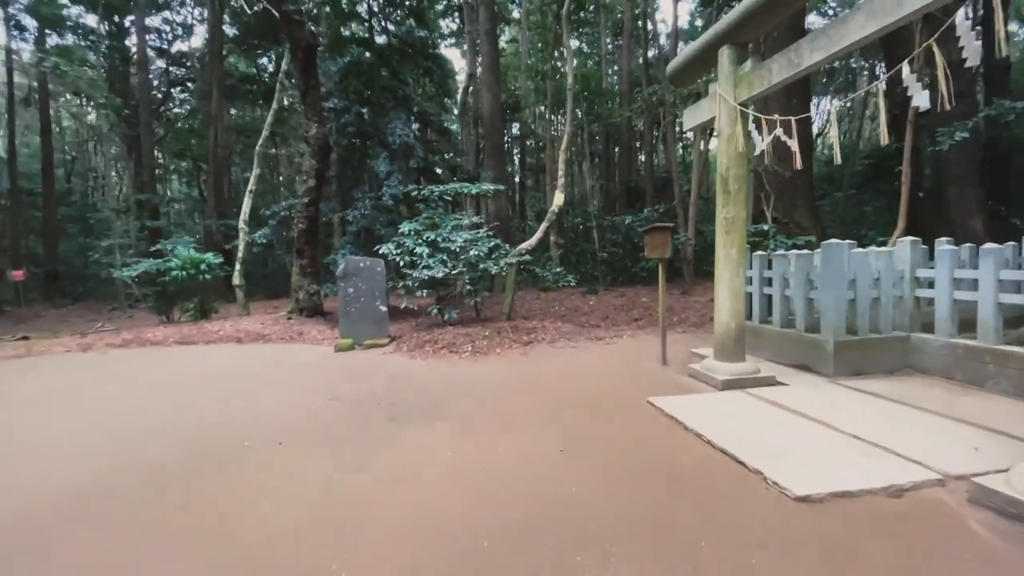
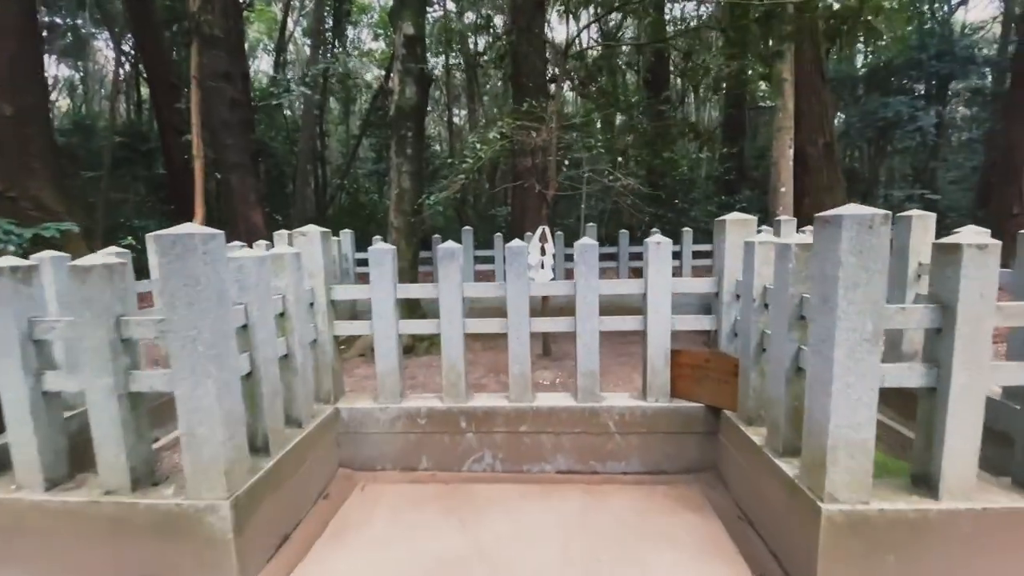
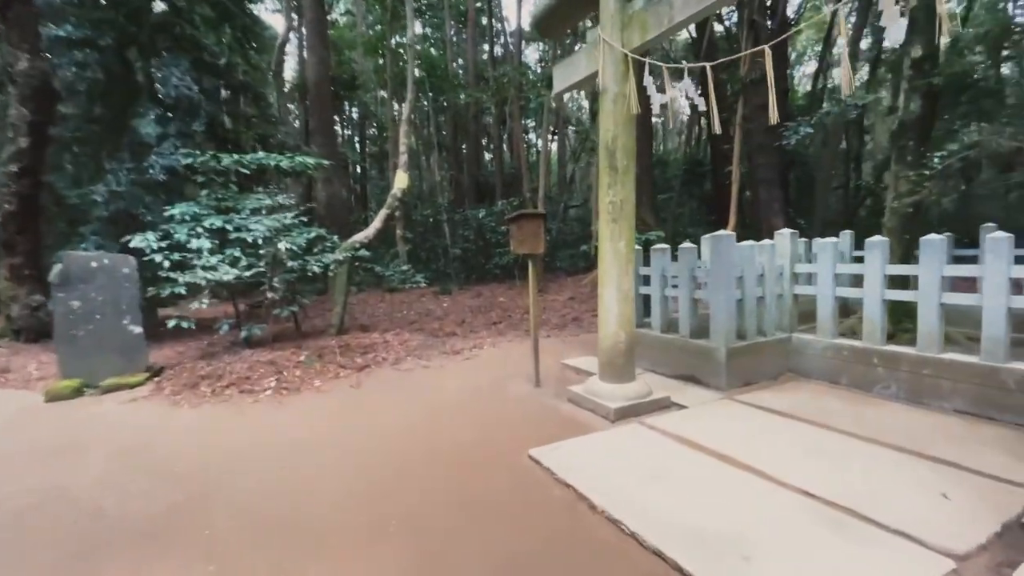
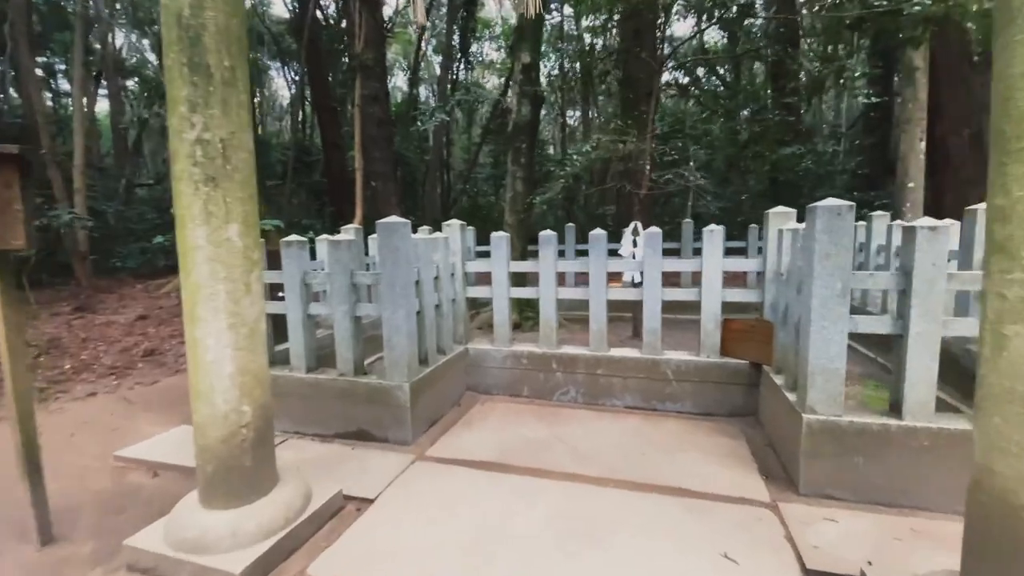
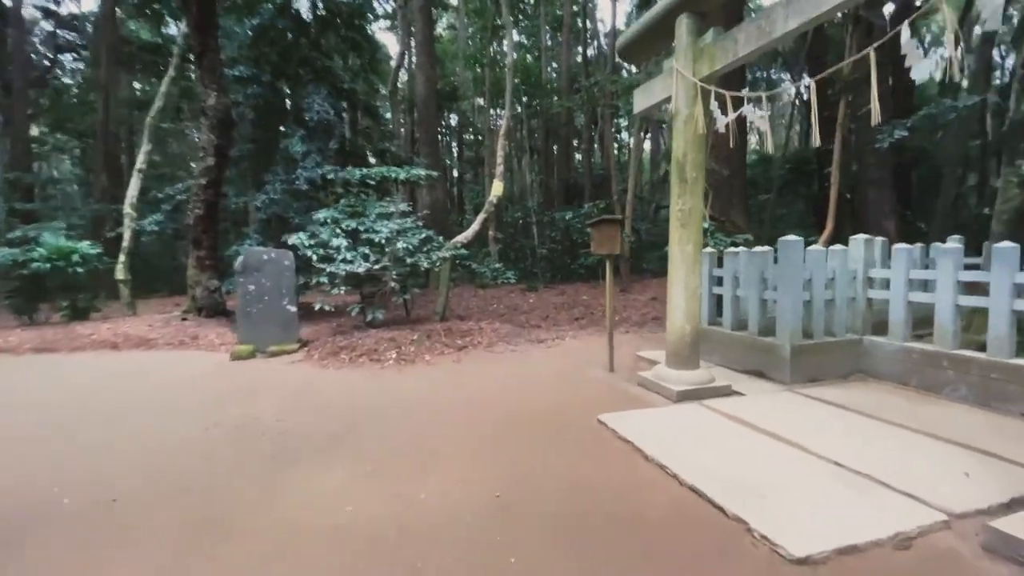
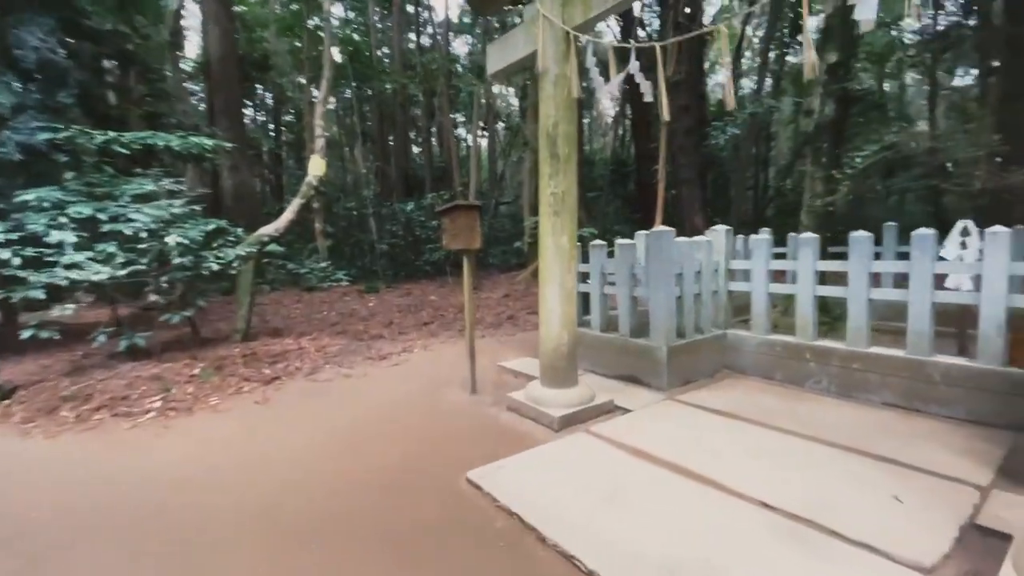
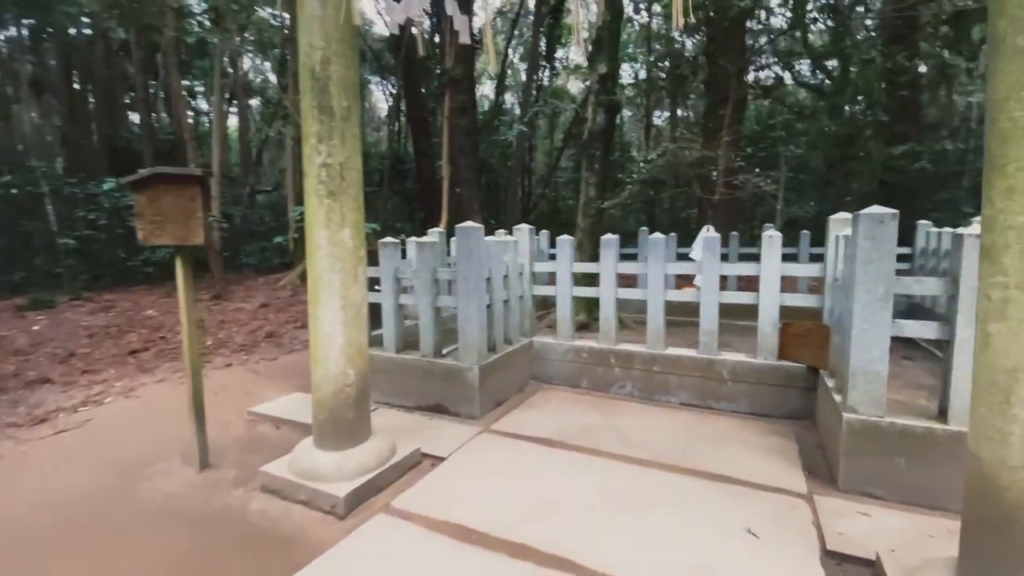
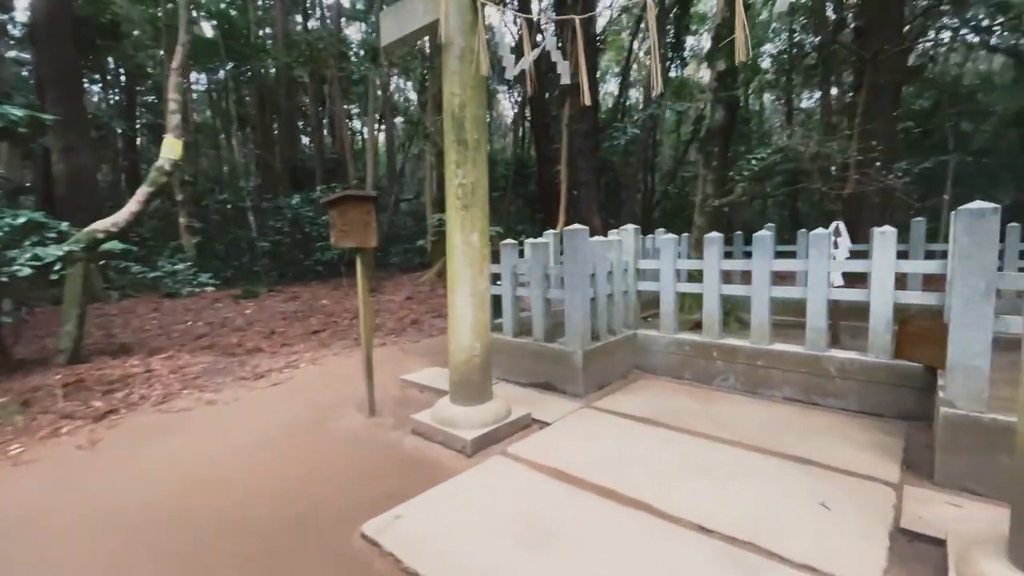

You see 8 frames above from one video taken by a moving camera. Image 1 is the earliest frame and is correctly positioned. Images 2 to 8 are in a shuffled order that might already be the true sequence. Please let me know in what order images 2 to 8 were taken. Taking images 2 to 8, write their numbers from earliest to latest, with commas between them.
5, 3, 6, 8, 7, 4, 2
